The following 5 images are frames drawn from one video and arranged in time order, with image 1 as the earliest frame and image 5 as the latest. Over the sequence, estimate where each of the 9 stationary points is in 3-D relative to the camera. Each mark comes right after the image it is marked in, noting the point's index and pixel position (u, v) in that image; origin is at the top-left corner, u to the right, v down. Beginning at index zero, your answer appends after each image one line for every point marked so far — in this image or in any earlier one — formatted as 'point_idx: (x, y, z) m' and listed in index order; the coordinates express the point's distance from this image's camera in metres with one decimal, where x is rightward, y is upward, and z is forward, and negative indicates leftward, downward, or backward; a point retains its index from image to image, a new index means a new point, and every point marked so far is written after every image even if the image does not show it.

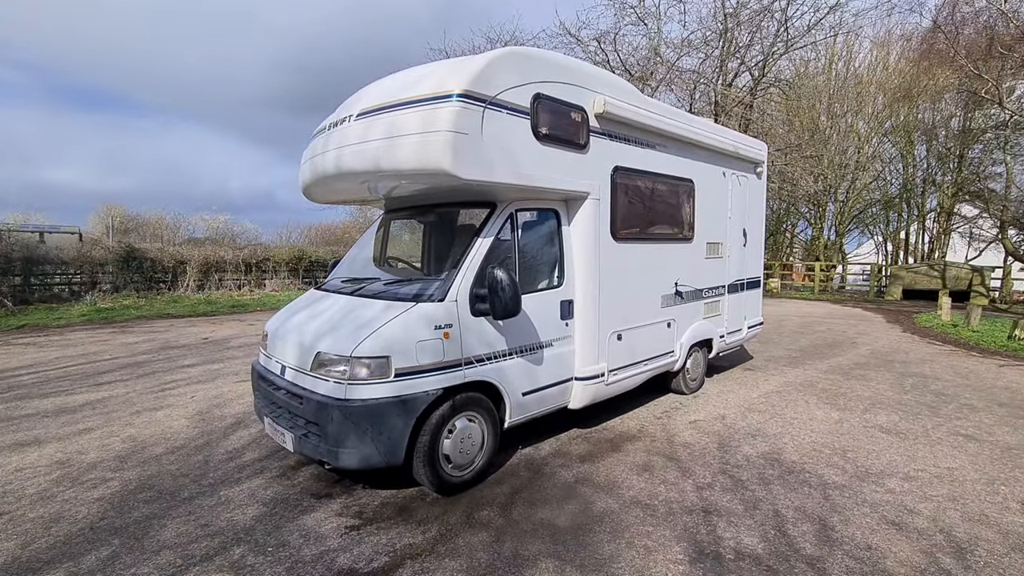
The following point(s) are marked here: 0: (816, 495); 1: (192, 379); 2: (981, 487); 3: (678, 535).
0: (+2.2, -1.5, +3.8) m
1: (-3.9, -1.2, +6.6) m
2: (+3.5, -1.5, +3.9) m
3: (+1.0, -1.5, +3.3) m
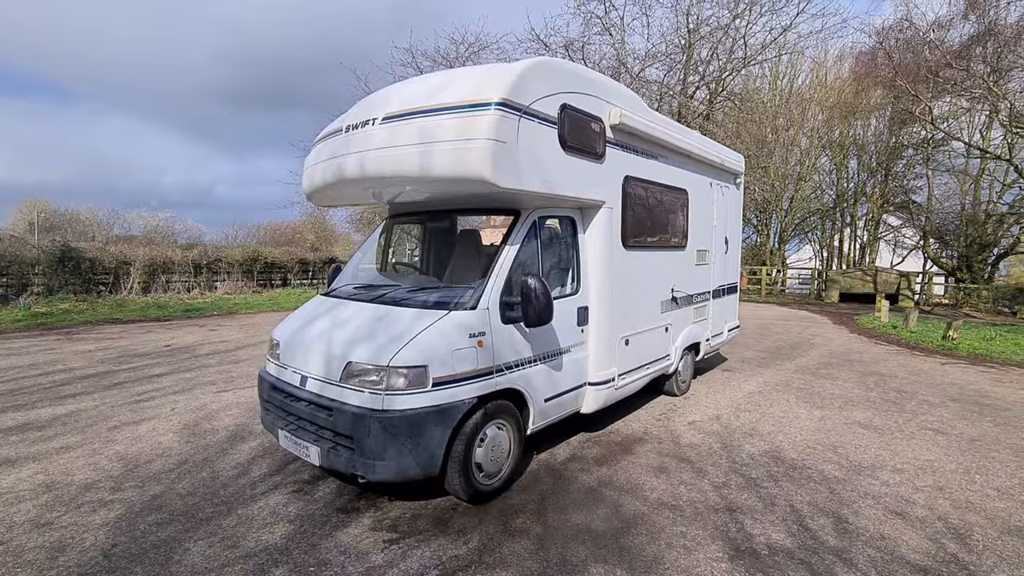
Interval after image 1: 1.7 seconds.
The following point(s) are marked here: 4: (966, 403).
0: (+2.4, -1.5, +4.1) m
1: (-4.0, -1.2, +6.2) m
2: (+3.7, -1.5, +4.3) m
3: (+1.3, -1.6, +3.5) m
4: (+5.3, -1.3, +6.2) m
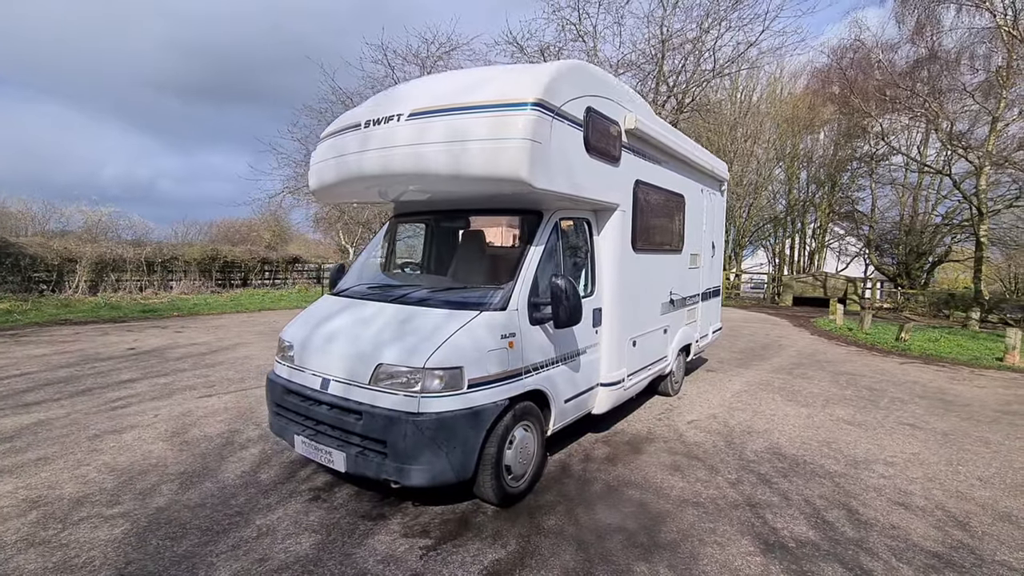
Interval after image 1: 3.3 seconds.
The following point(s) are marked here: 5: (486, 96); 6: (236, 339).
0: (+2.5, -1.6, +4.3) m
1: (-4.0, -1.2, +5.8) m
2: (+3.8, -1.6, +4.7) m
3: (+1.5, -1.6, +3.6) m
4: (+5.2, -1.4, +6.7) m
5: (-0.2, +1.3, +3.6) m
6: (-4.6, -0.9, +9.0) m
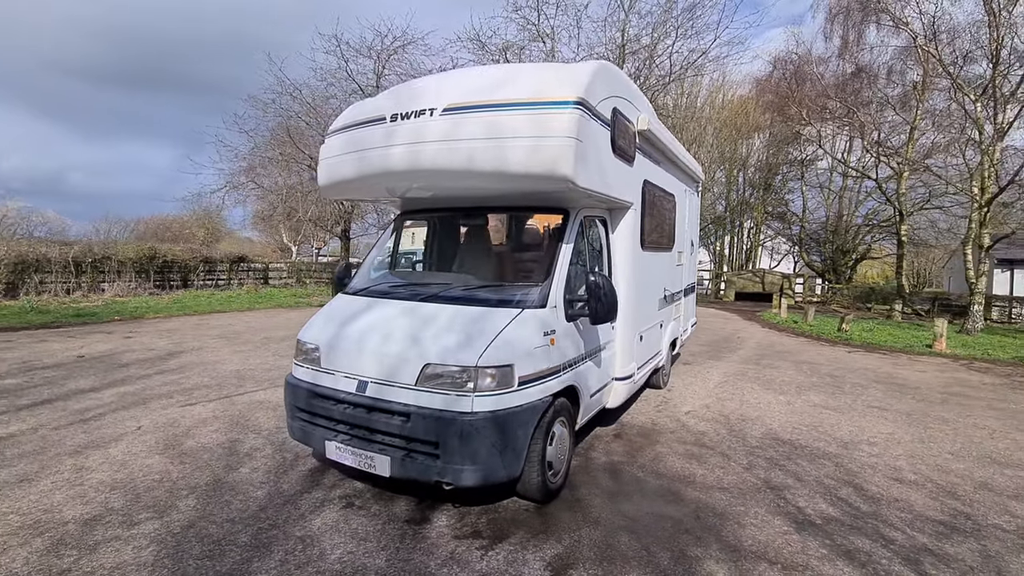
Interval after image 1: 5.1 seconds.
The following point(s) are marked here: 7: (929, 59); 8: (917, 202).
0: (+2.7, -1.5, +4.6) m
1: (-3.9, -1.2, +5.3) m
2: (+3.9, -1.5, +5.1) m
3: (+1.8, -1.6, +3.8) m
4: (+5.1, -1.3, +7.3) m
5: (+0.1, +1.3, +3.6) m
6: (-5.0, -0.9, +8.4) m
7: (+10.1, +5.5, +12.9) m
8: (+12.5, +2.7, +16.5) m
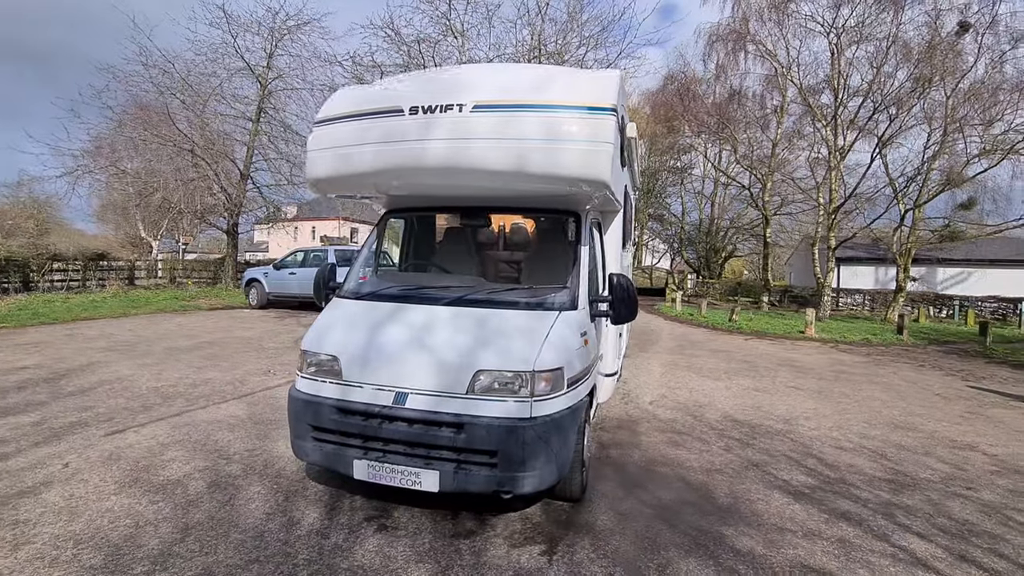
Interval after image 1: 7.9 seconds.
0: (+2.7, -1.5, +5.2) m
1: (-4.0, -1.3, +4.4) m
2: (+3.7, -1.5, +6.0) m
3: (+2.0, -1.6, +4.2) m
4: (+4.4, -1.2, +8.5) m
5: (+0.3, +1.3, +3.6) m
6: (-5.7, -0.9, +7.1) m
7: (+7.8, +5.7, +15.0) m
8: (+9.3, +2.9, +19.1) m
